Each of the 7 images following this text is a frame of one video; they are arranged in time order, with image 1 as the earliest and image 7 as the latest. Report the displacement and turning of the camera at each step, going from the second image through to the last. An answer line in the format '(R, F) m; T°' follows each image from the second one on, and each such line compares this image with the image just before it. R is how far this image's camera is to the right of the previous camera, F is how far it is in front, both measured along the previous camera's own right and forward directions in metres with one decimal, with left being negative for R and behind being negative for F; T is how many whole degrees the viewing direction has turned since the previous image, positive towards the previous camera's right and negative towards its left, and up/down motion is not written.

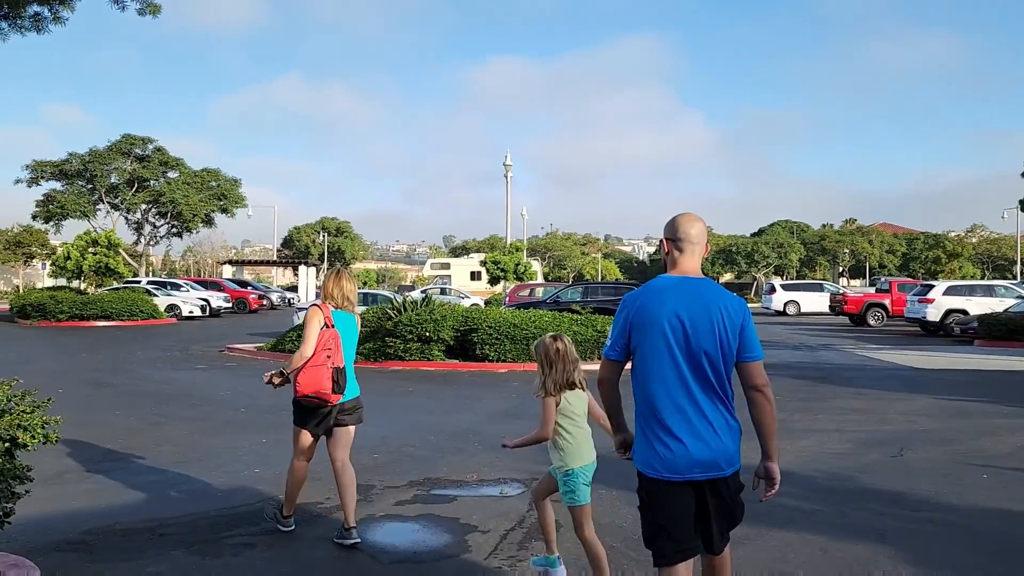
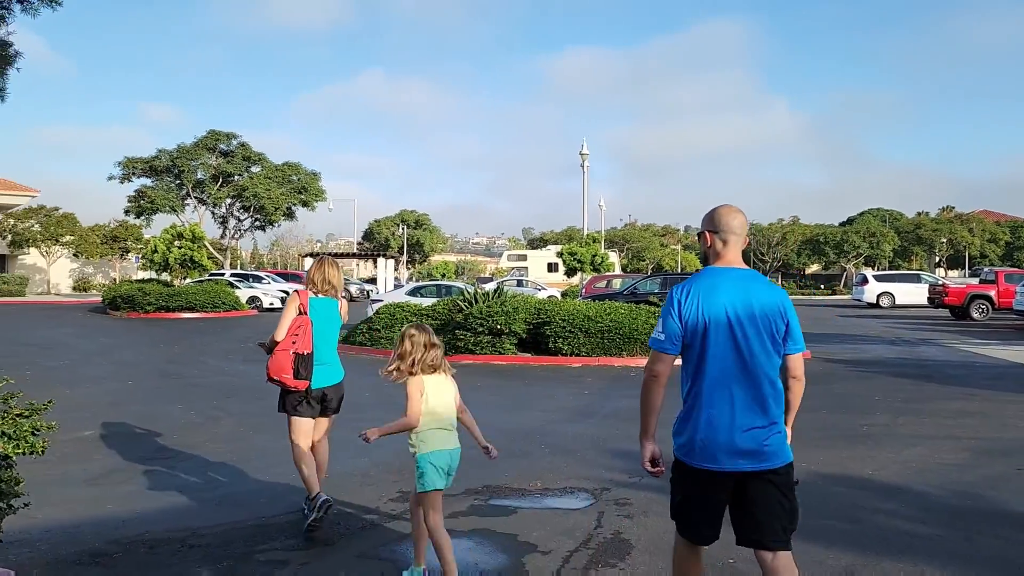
(+0.1, +0.6) m; -6°
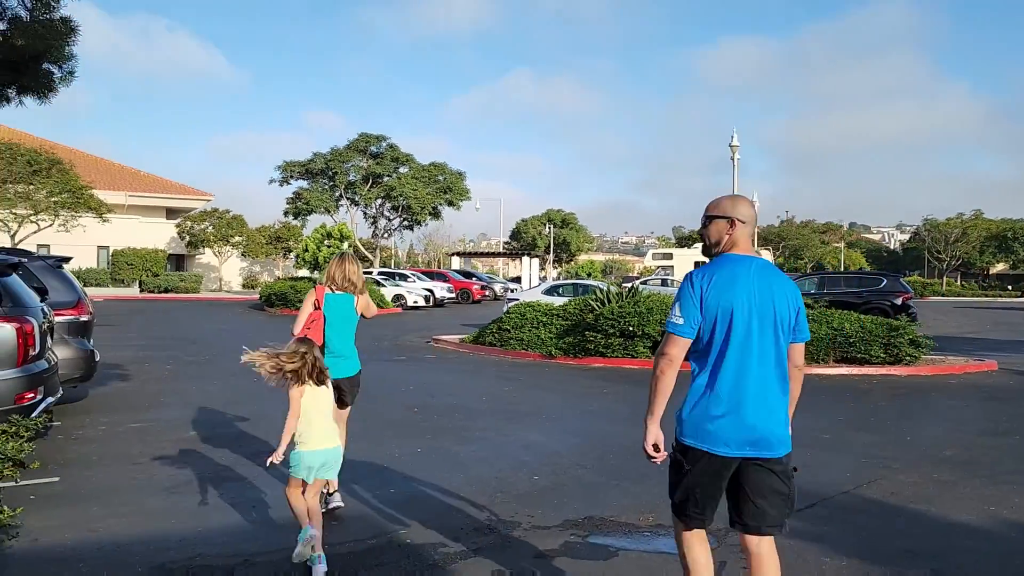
(+0.3, +0.9) m; -10°
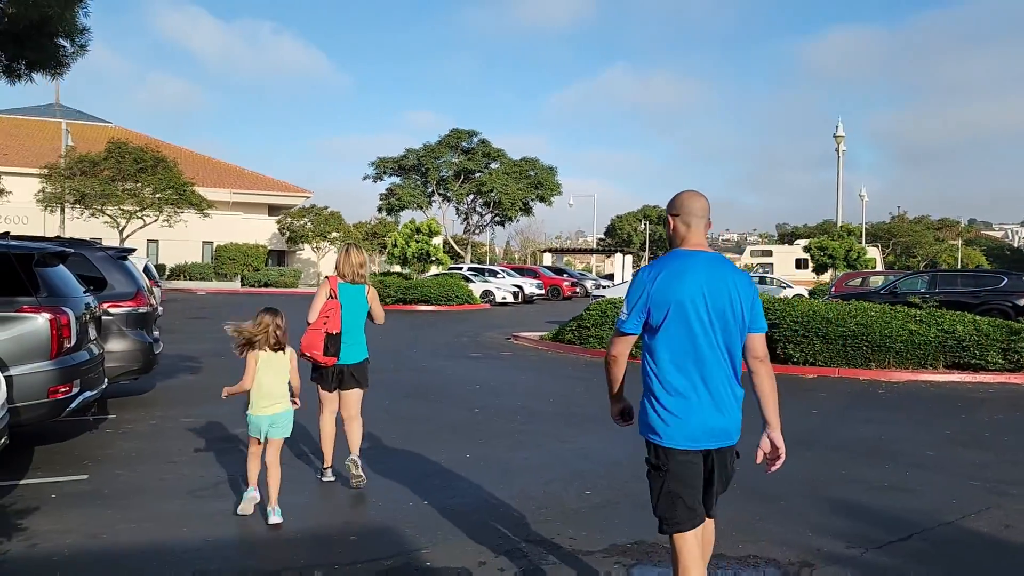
(+0.3, +0.6) m; -7°
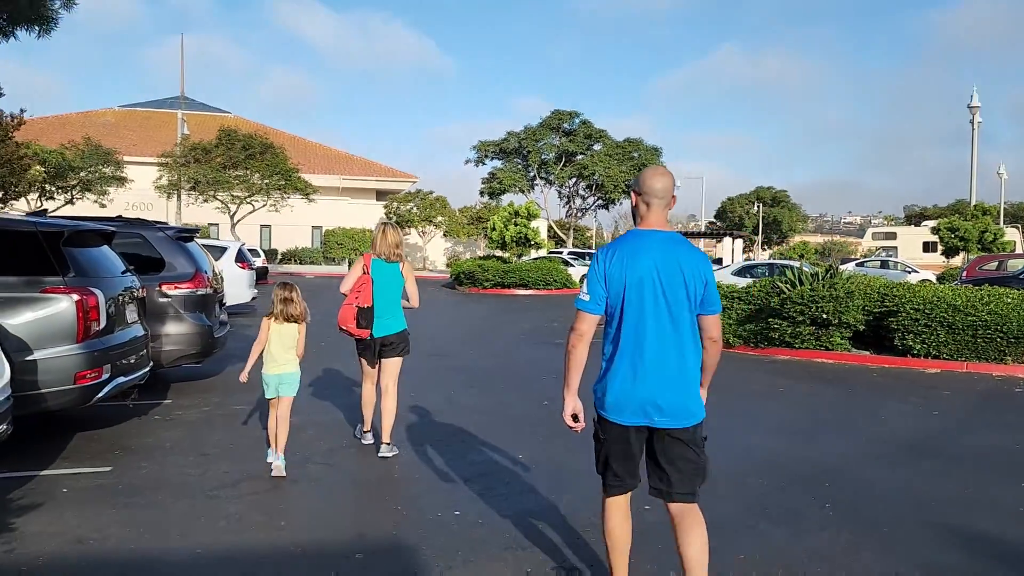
(+0.4, +0.7) m; -8°
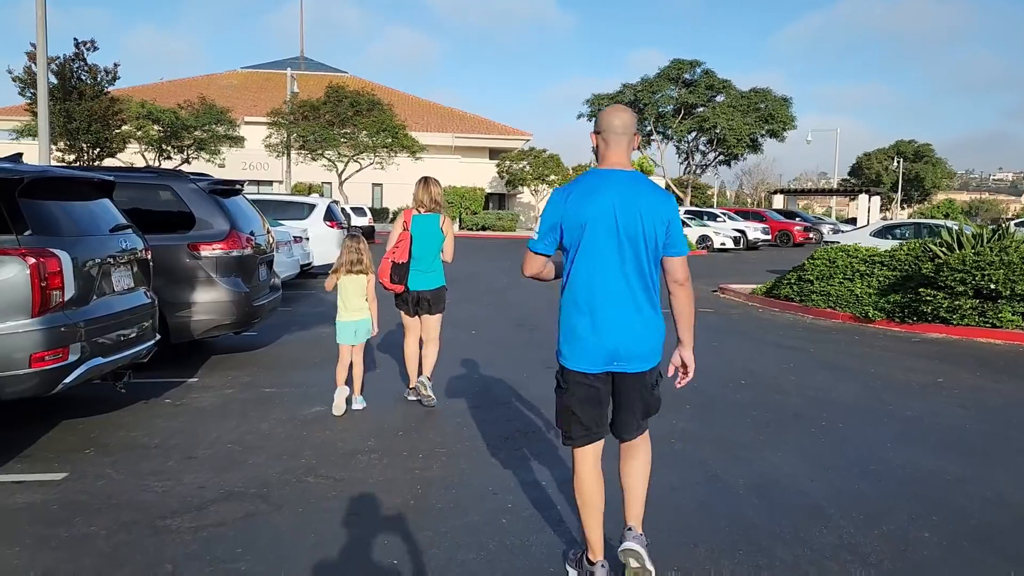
(+0.3, +1.5) m; -8°
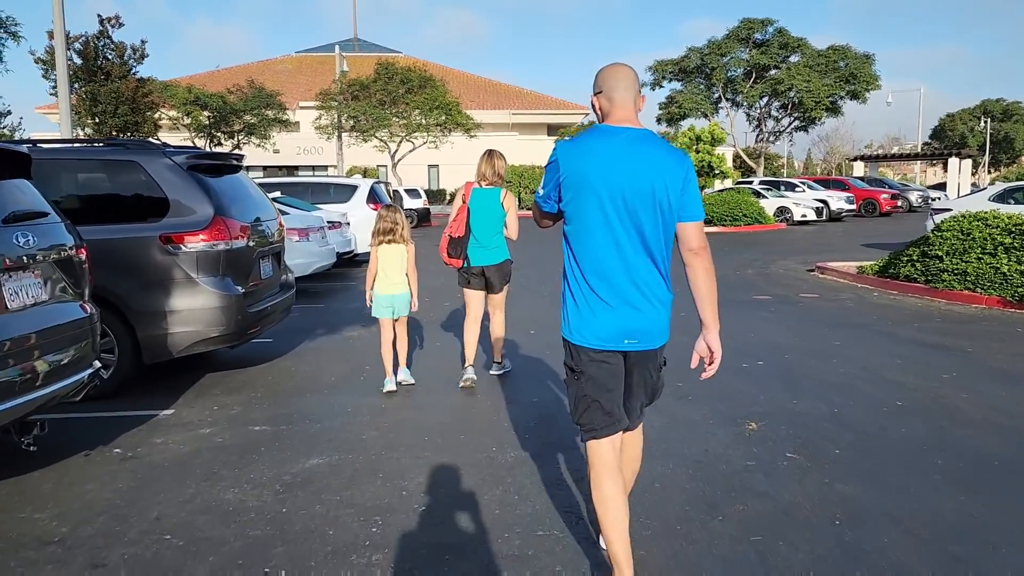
(0.0, +1.7) m; -4°
